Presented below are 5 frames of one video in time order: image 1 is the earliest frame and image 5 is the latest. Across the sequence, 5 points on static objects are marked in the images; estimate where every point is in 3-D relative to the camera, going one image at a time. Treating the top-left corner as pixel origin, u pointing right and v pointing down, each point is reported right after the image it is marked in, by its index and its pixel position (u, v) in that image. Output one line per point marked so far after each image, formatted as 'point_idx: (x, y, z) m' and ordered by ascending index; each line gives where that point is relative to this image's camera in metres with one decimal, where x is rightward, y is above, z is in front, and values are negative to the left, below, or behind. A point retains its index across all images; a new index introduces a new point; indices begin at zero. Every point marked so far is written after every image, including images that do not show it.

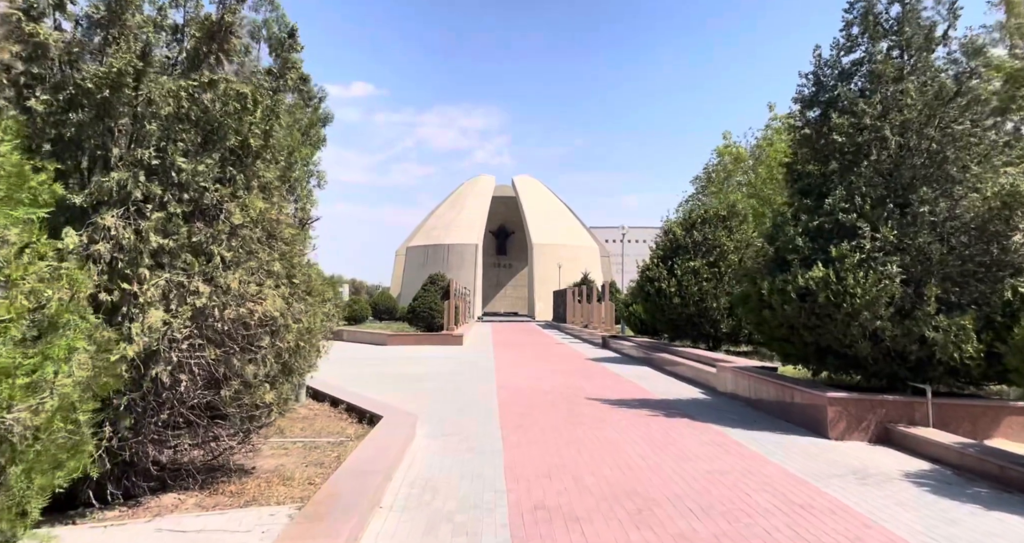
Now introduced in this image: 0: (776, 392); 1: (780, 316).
0: (+3.4, -1.5, +7.2) m
1: (+3.2, -0.5, +6.6) m
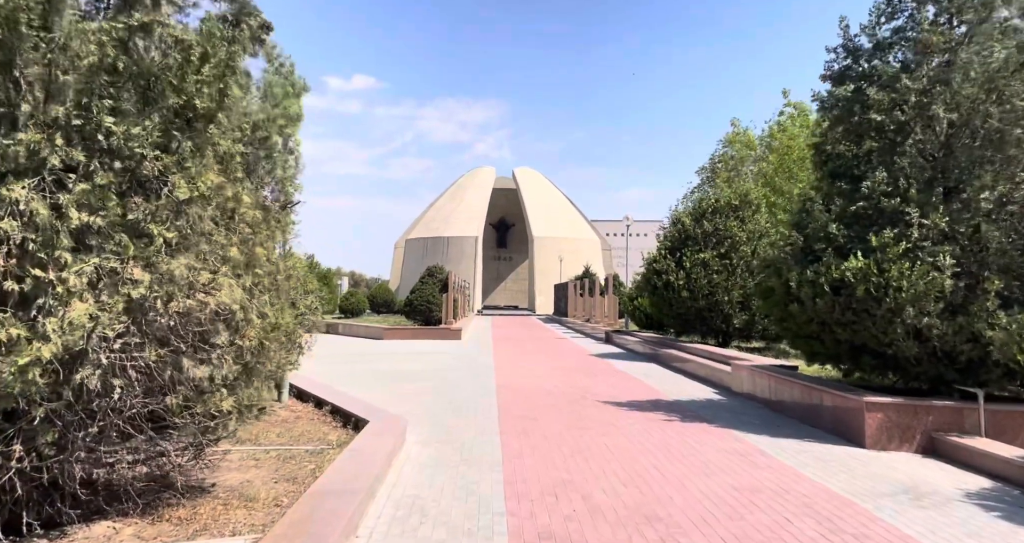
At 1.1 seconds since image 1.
0: (+3.4, -1.4, +6.5) m
1: (+3.2, -0.4, +6.0) m
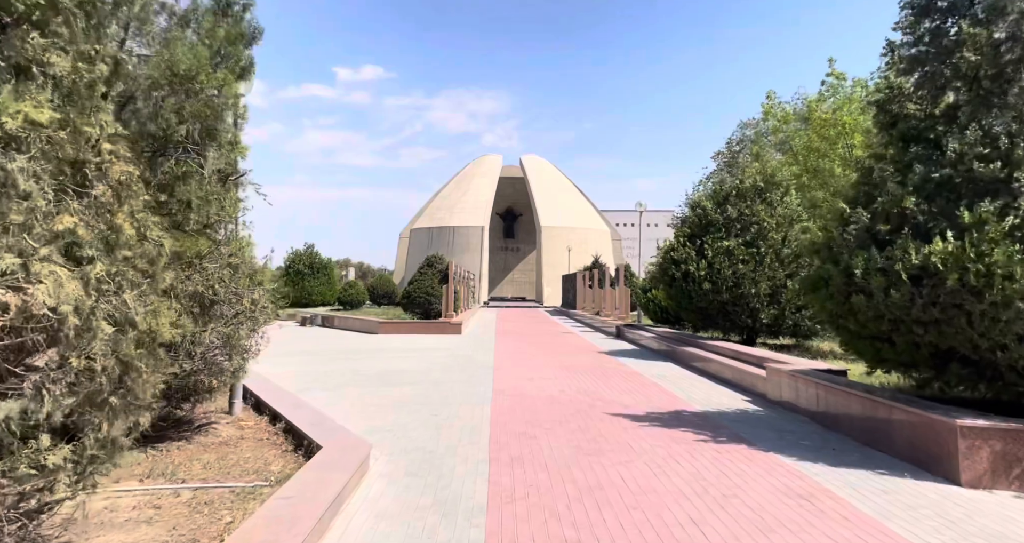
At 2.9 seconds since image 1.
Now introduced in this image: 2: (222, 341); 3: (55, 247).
0: (+3.3, -1.3, +5.3) m
1: (+3.1, -0.3, +4.7) m
2: (-2.5, -0.6, +4.8) m
3: (-1.9, +0.1, +2.3) m
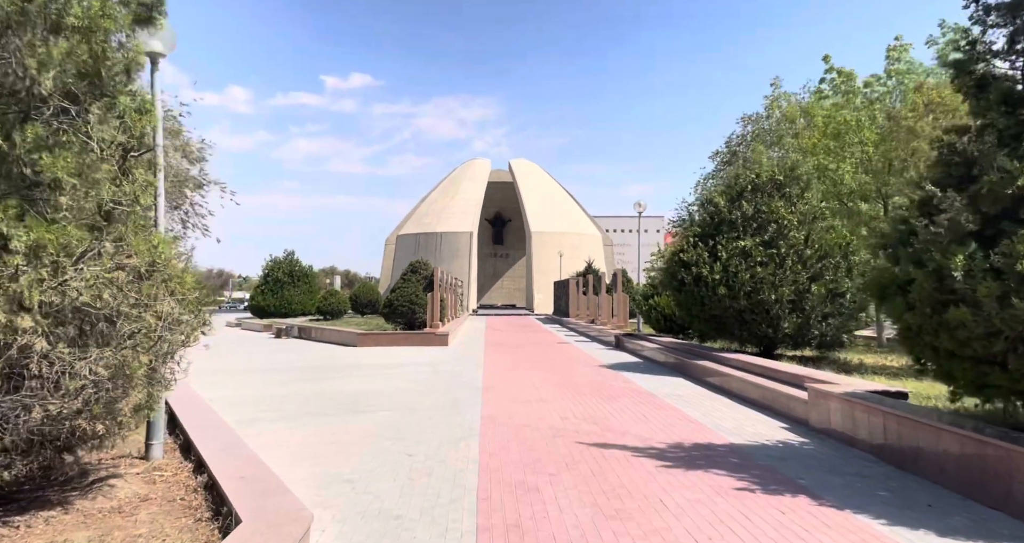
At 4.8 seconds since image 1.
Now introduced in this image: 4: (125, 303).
0: (+3.3, -1.3, +4.2) m
1: (+3.1, -0.3, +3.6) m
2: (-2.6, -0.7, +3.6) m
3: (-1.9, +0.1, +1.0) m
4: (-2.5, -0.2, +3.6) m
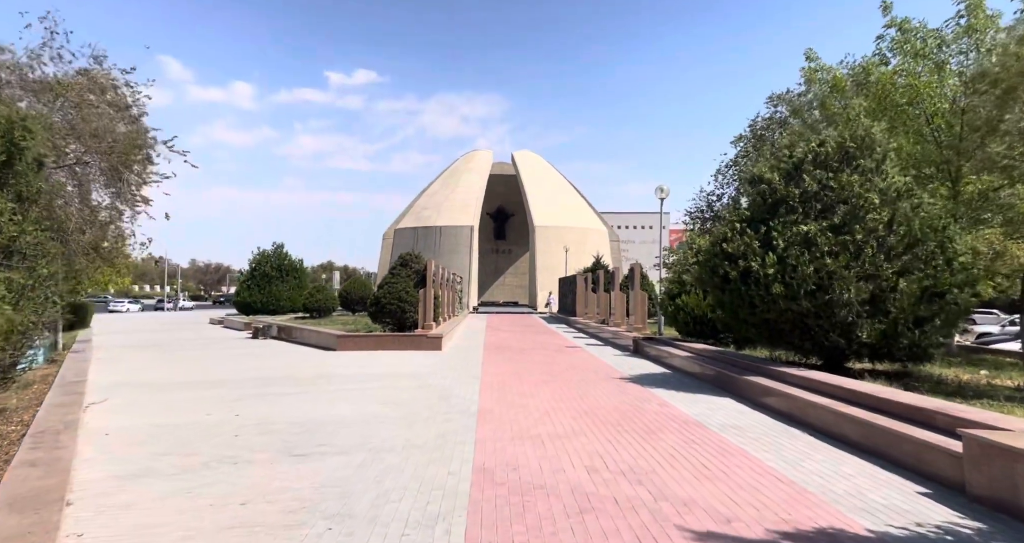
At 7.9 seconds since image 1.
0: (+3.3, -1.2, +2.1) m
1: (+3.1, -0.2, +1.5) m
2: (-2.5, -0.6, +1.6) m
3: (-1.8, +0.2, -1.0) m
4: (-2.5, -0.1, +1.6) m
